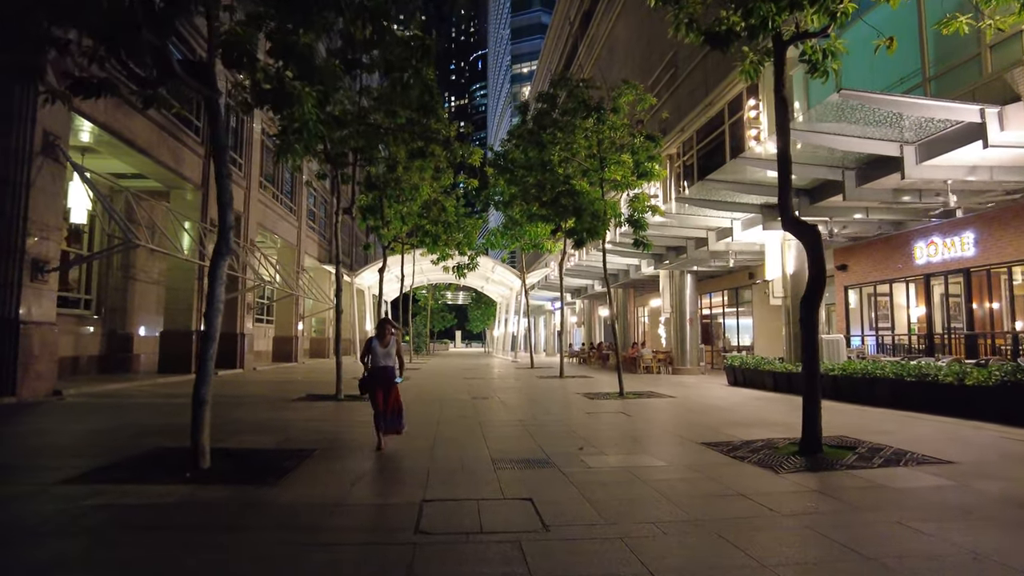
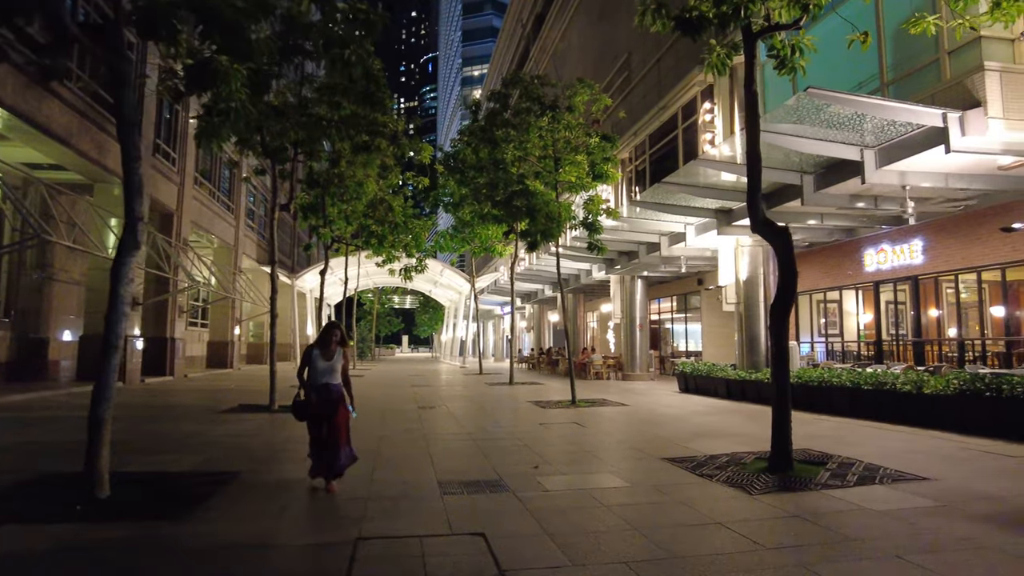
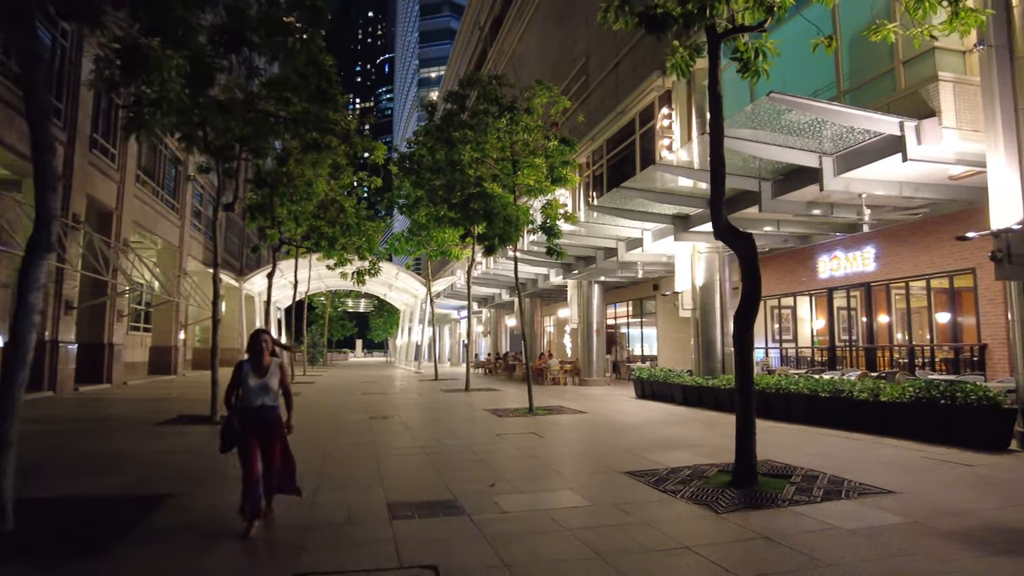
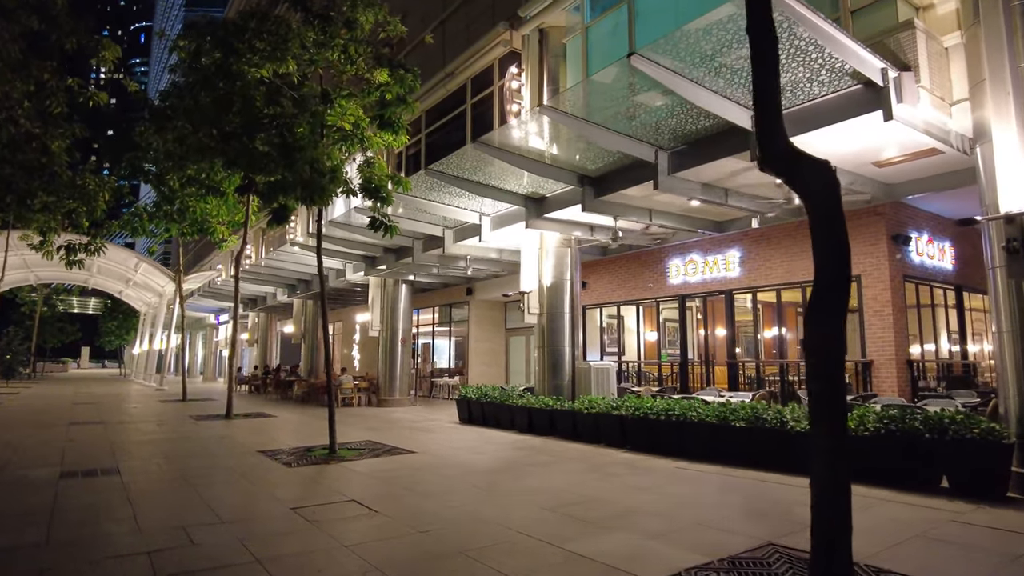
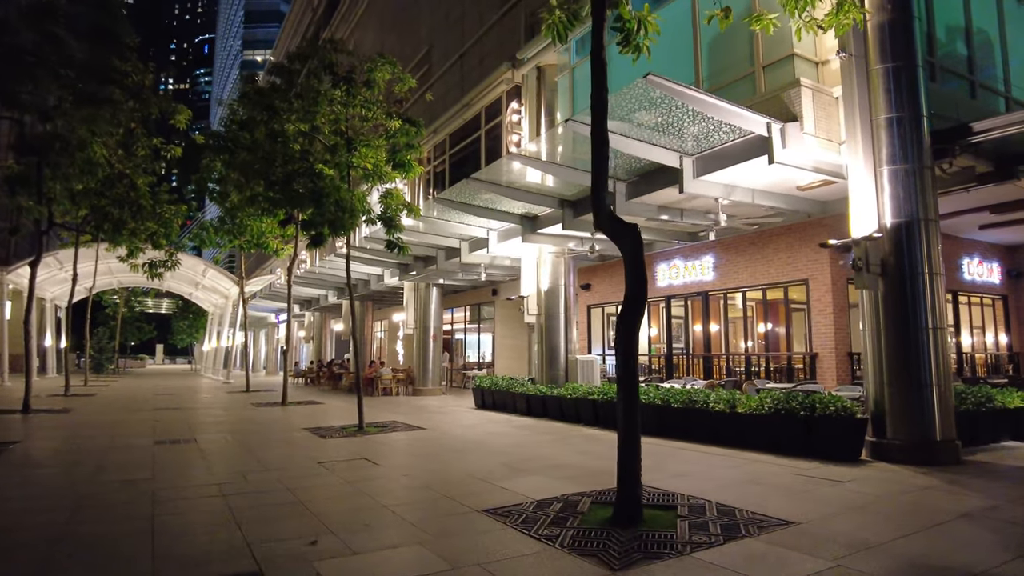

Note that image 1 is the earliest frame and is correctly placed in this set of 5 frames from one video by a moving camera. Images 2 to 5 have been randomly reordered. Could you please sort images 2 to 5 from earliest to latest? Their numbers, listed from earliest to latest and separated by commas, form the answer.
2, 3, 5, 4
